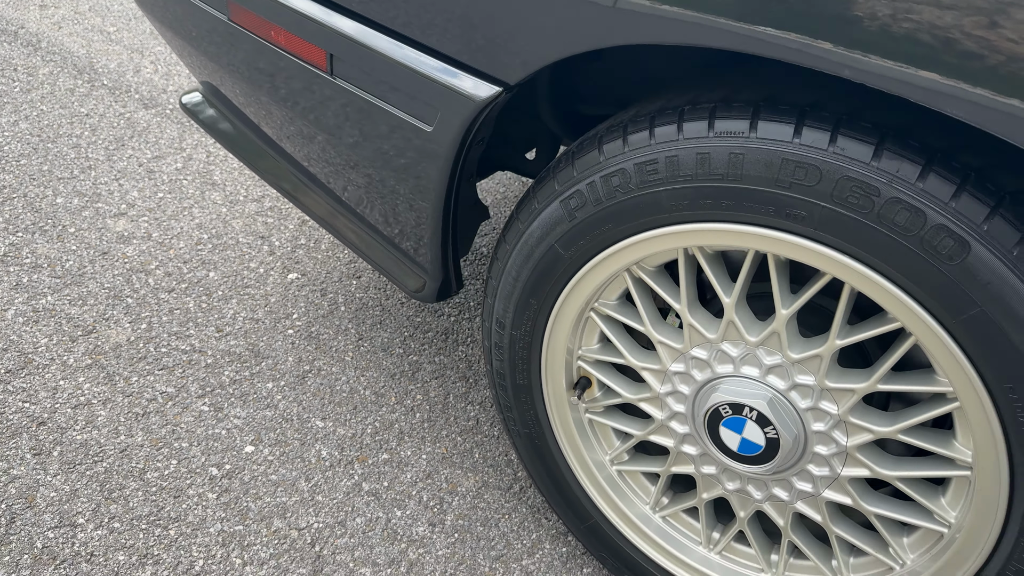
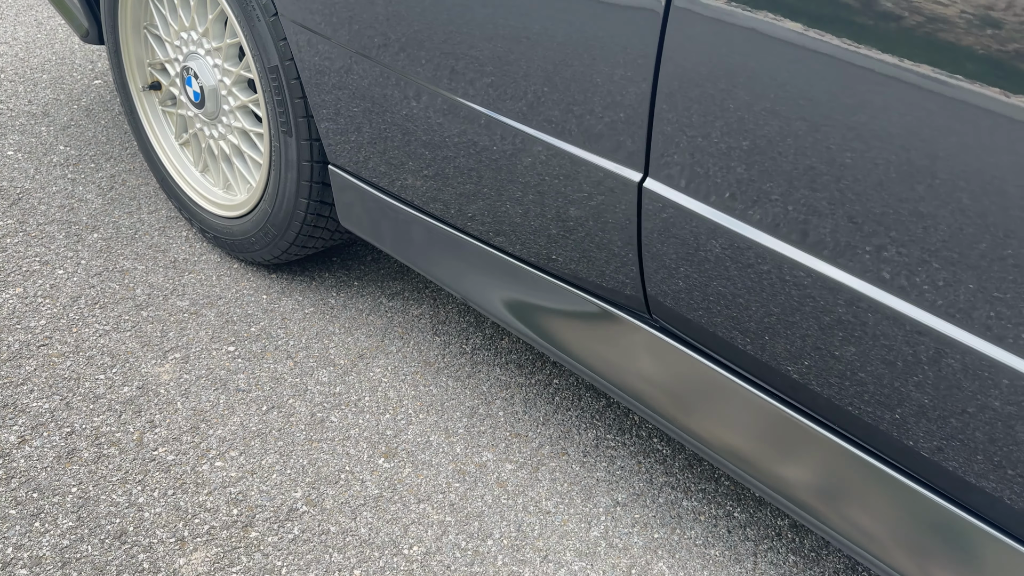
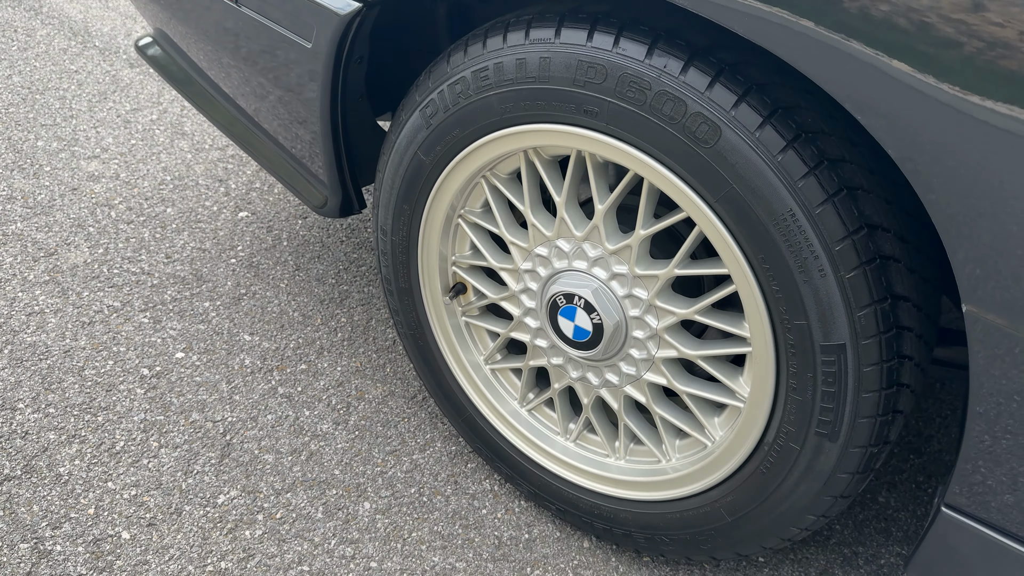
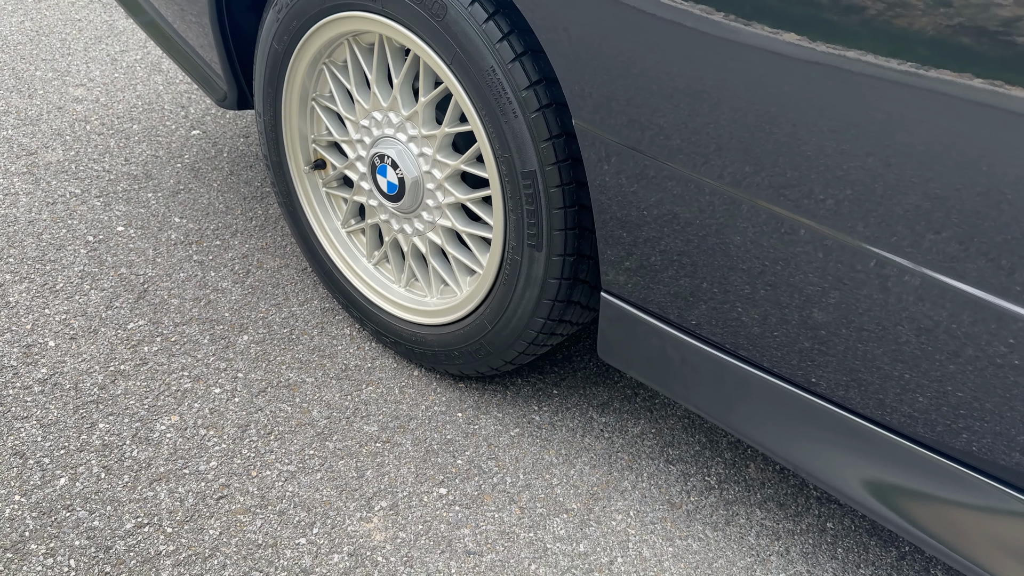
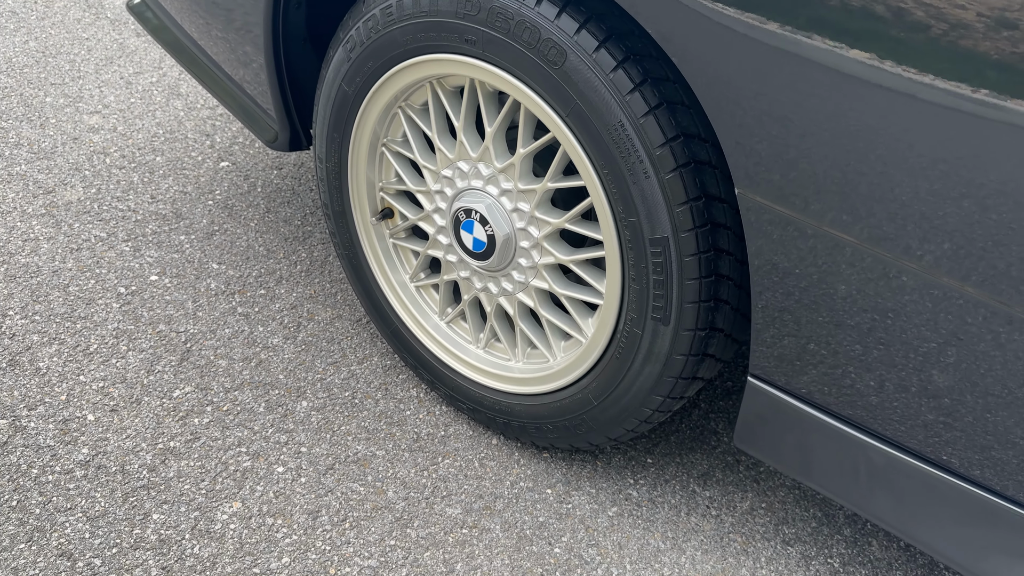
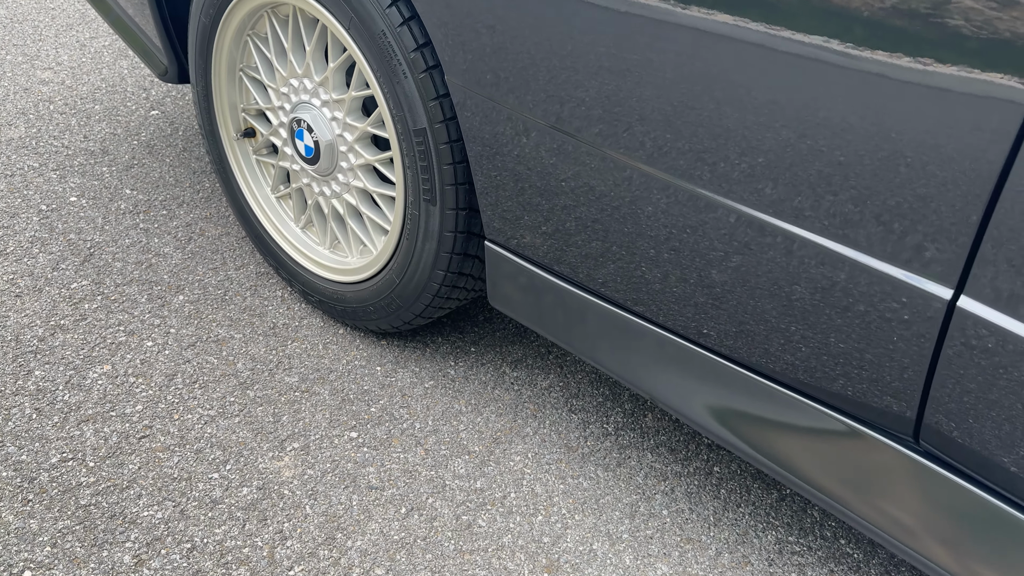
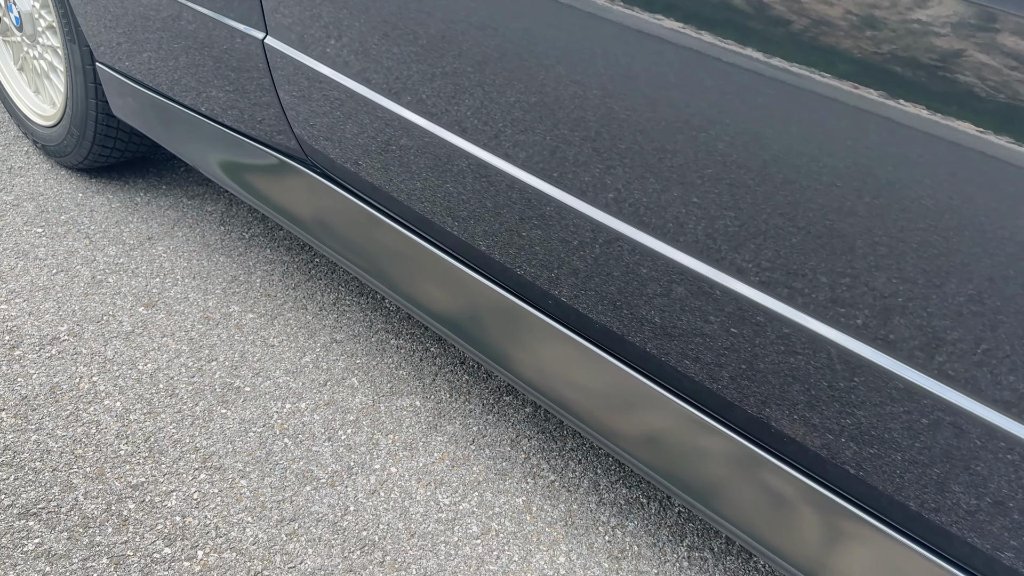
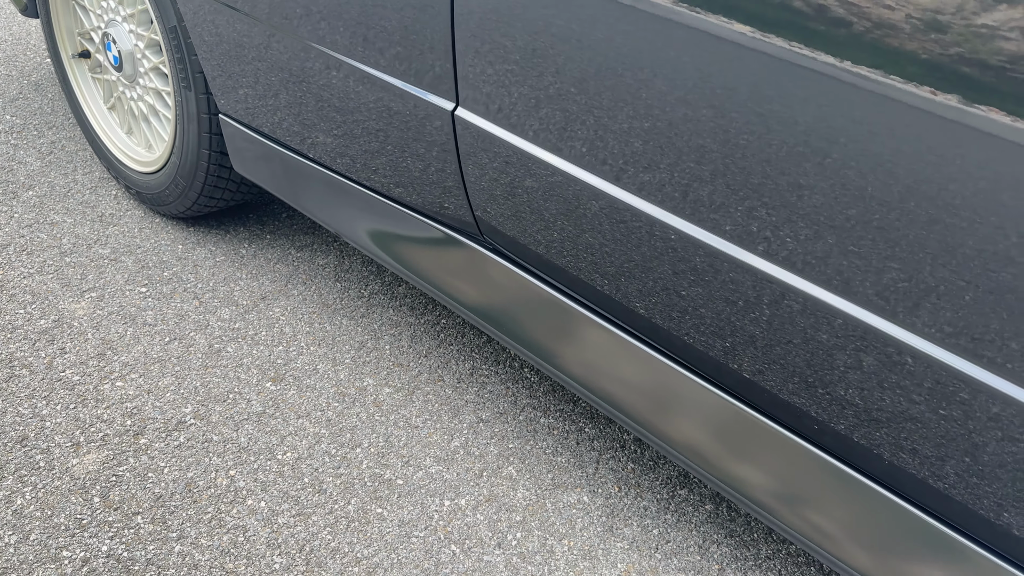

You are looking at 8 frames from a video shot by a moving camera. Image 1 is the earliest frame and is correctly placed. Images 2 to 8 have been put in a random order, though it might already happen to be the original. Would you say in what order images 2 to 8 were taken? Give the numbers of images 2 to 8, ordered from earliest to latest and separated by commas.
3, 5, 4, 6, 2, 8, 7
